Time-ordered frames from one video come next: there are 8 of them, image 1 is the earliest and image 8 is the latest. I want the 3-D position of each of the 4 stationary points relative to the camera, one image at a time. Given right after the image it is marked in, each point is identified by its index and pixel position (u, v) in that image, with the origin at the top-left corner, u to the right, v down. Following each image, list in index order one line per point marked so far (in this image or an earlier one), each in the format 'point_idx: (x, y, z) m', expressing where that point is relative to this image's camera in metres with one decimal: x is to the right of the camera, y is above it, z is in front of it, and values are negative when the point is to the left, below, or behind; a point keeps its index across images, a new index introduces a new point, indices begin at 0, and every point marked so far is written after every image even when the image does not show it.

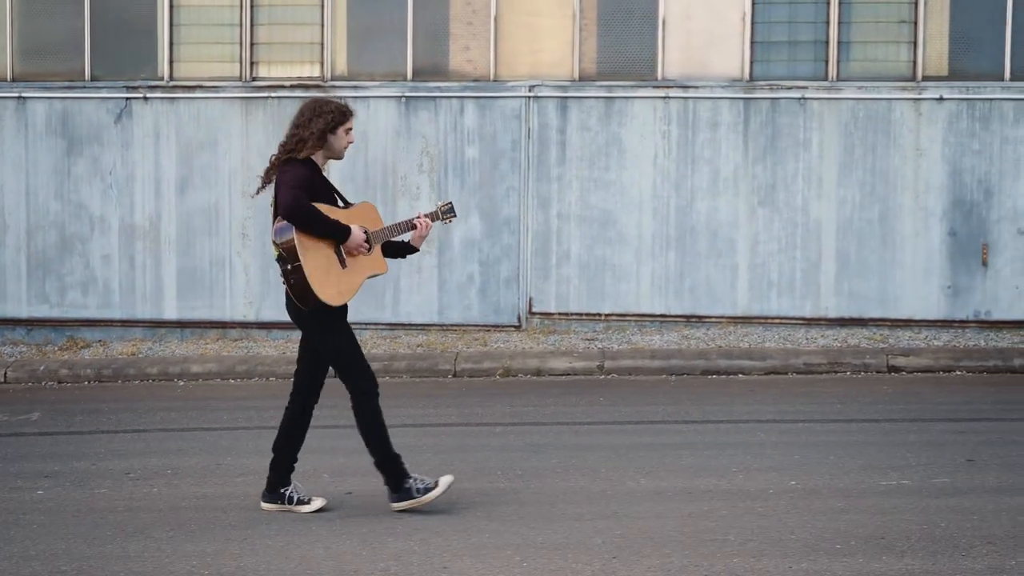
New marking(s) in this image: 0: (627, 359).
0: (+0.6, -0.4, +11.3) m
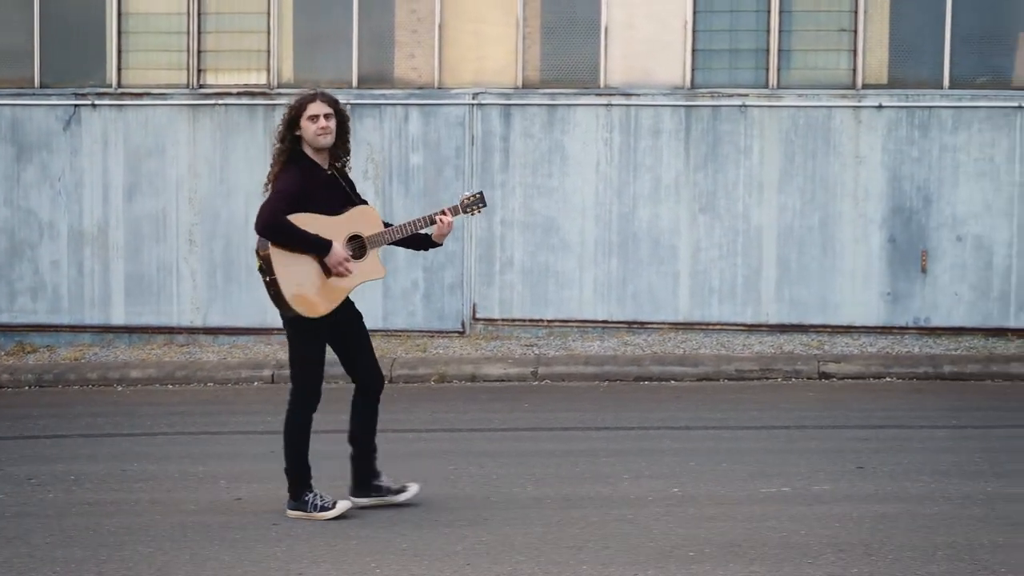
0: (+0.3, -0.4, +11.3) m
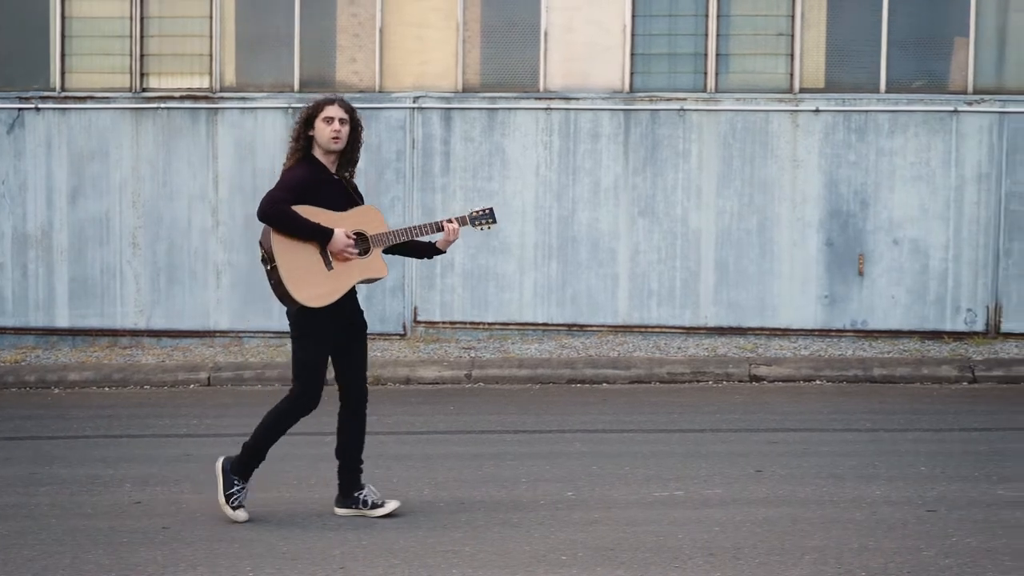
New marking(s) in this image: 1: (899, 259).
0: (-0.1, -0.5, +11.4) m
1: (+2.4, +0.2, +12.4) m
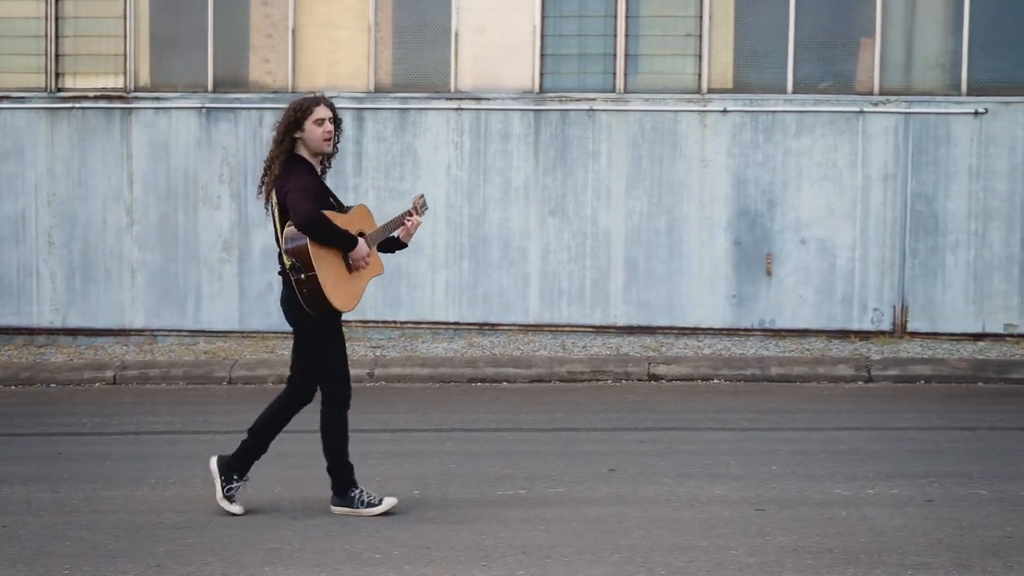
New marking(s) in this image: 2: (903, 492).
0: (-0.6, -0.4, +11.5) m
1: (+1.8, +0.2, +12.5) m
2: (+1.3, -0.7, +6.9) m
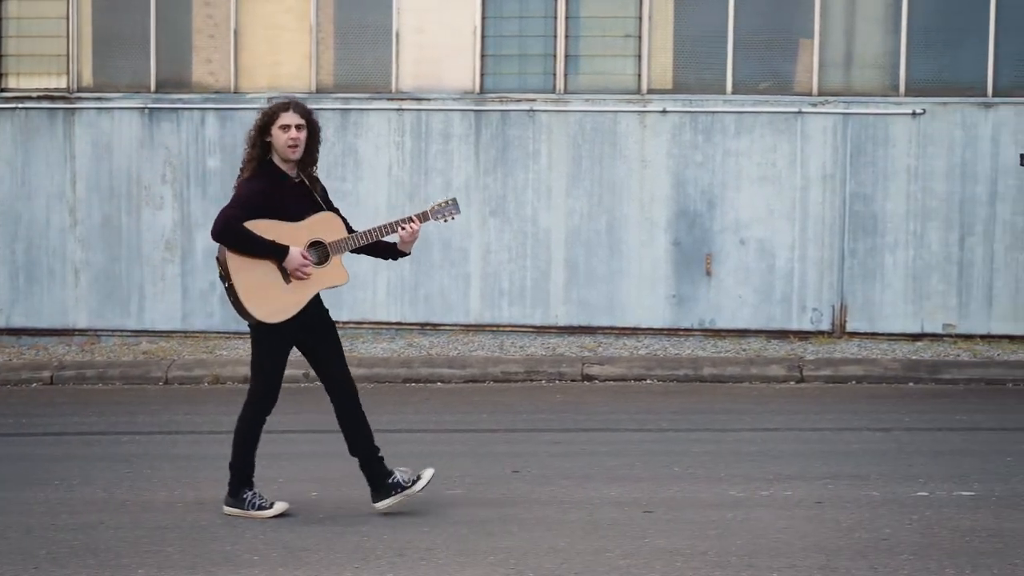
0: (-1.0, -0.4, +11.5) m
1: (+1.4, +0.2, +12.6) m
2: (+1.0, -0.7, +6.9) m
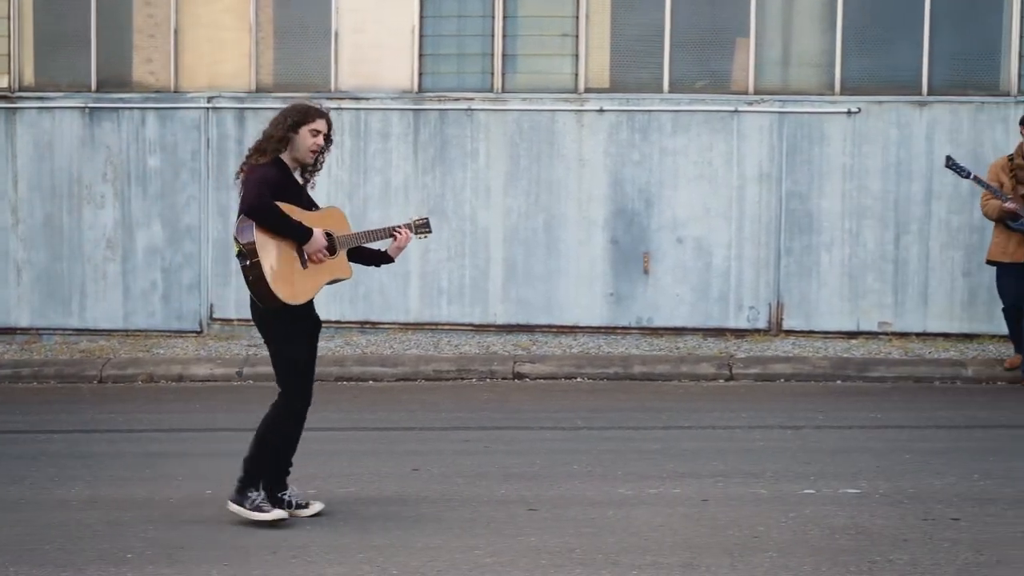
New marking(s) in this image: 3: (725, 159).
0: (-1.4, -0.4, +11.5) m
1: (+1.1, +0.2, +12.6) m
2: (+0.6, -0.7, +7.0) m
3: (+1.3, +0.8, +12.5) m
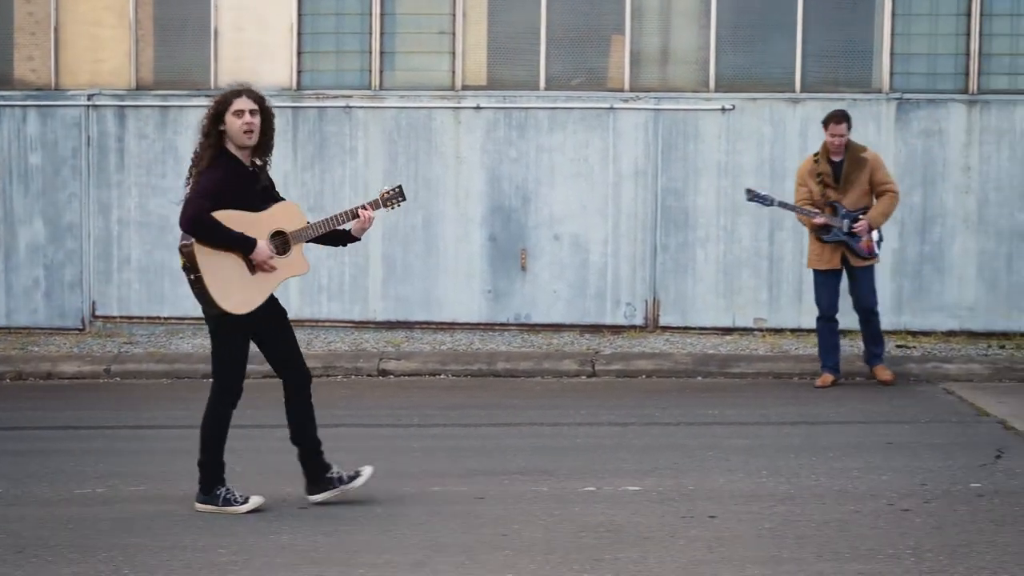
0: (-2.1, -0.4, +11.6) m
1: (+0.3, +0.2, +12.6) m
2: (-0.2, -0.7, +7.0) m
3: (+0.5, +0.8, +12.5) m
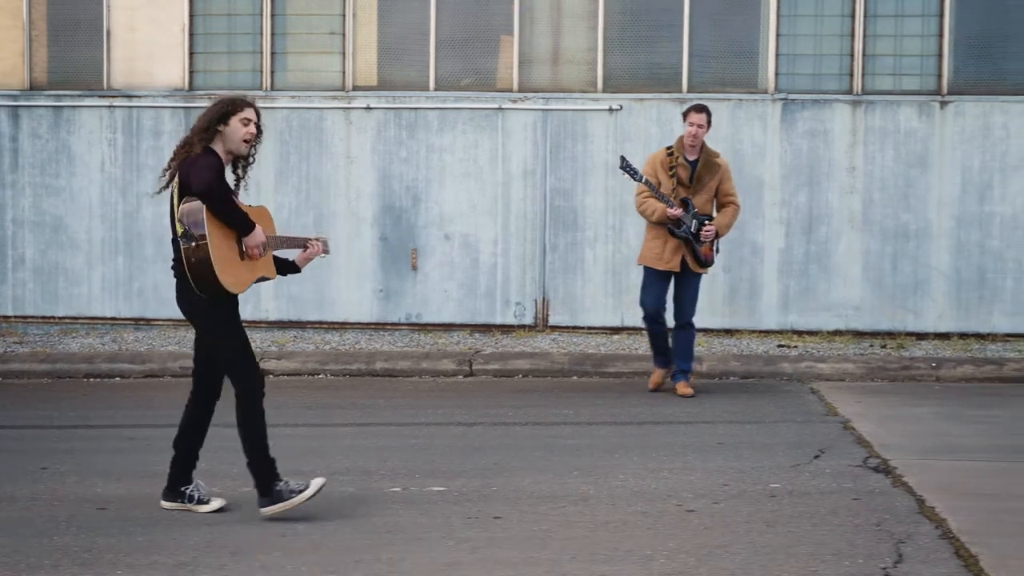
0: (-2.8, -0.4, +11.6) m
1: (-0.4, +0.2, +12.7) m
2: (-0.8, -0.7, +7.1) m
3: (-0.1, +0.8, +12.6) m
